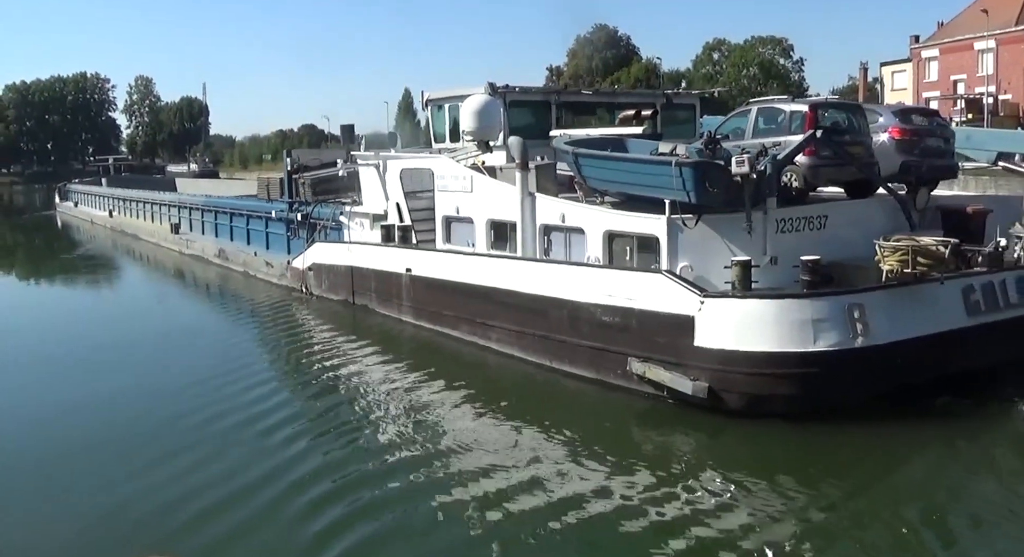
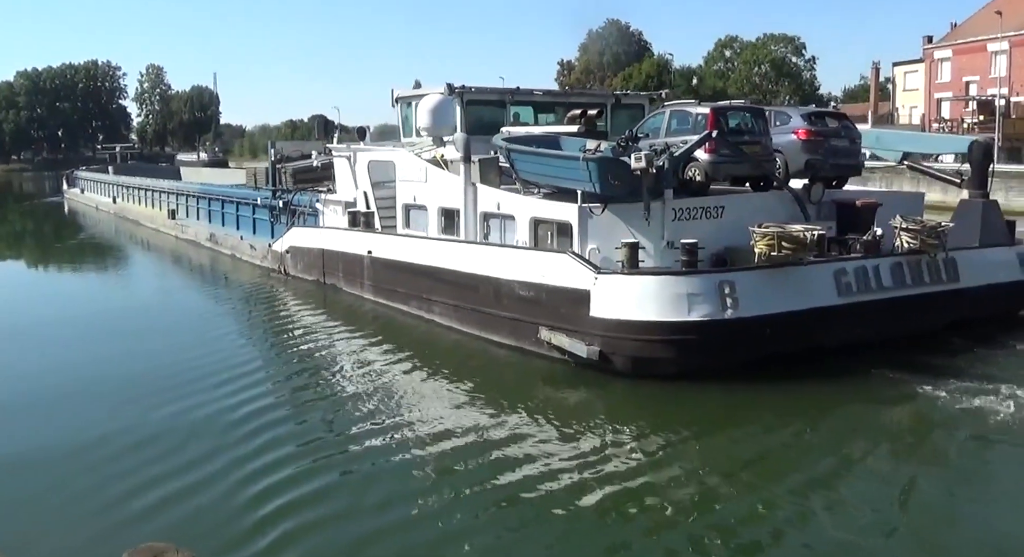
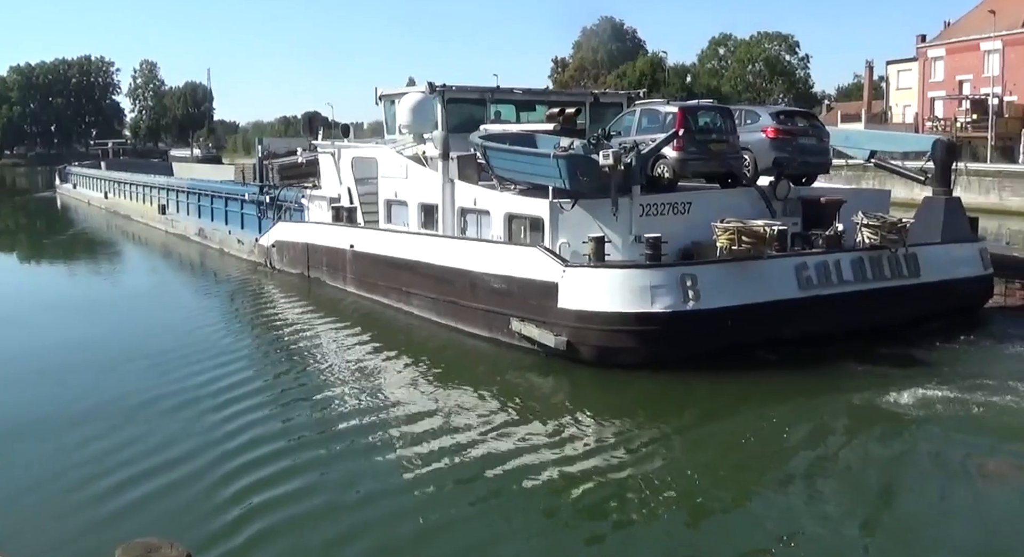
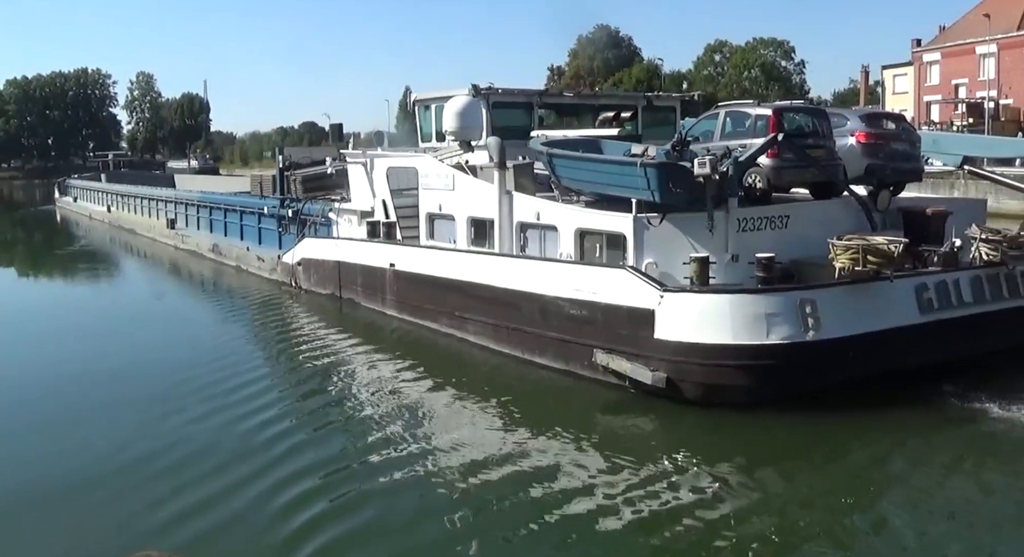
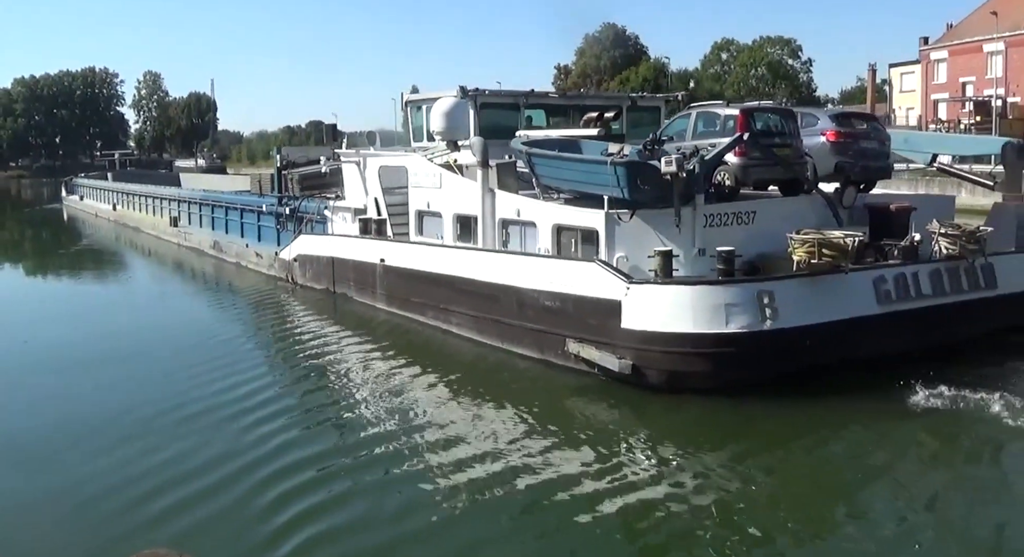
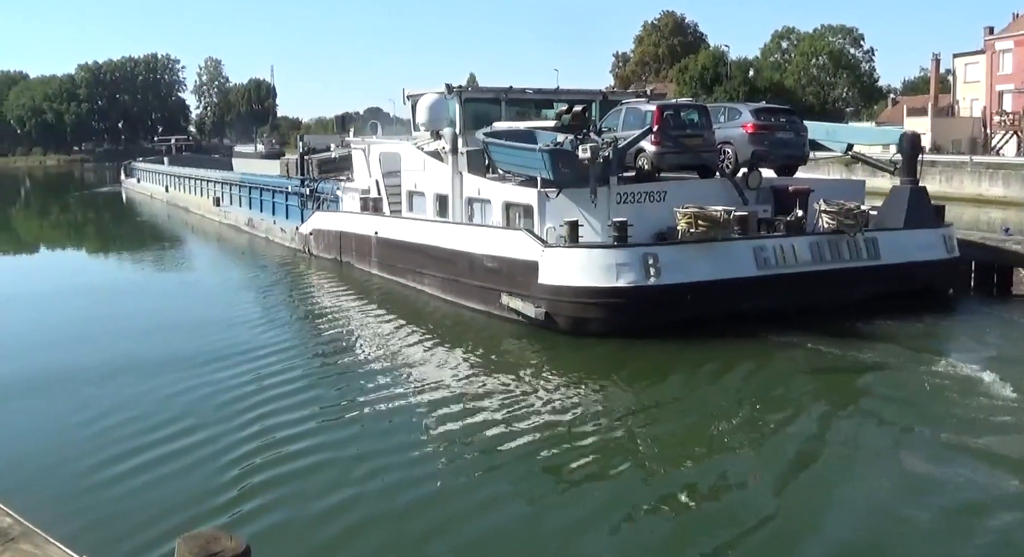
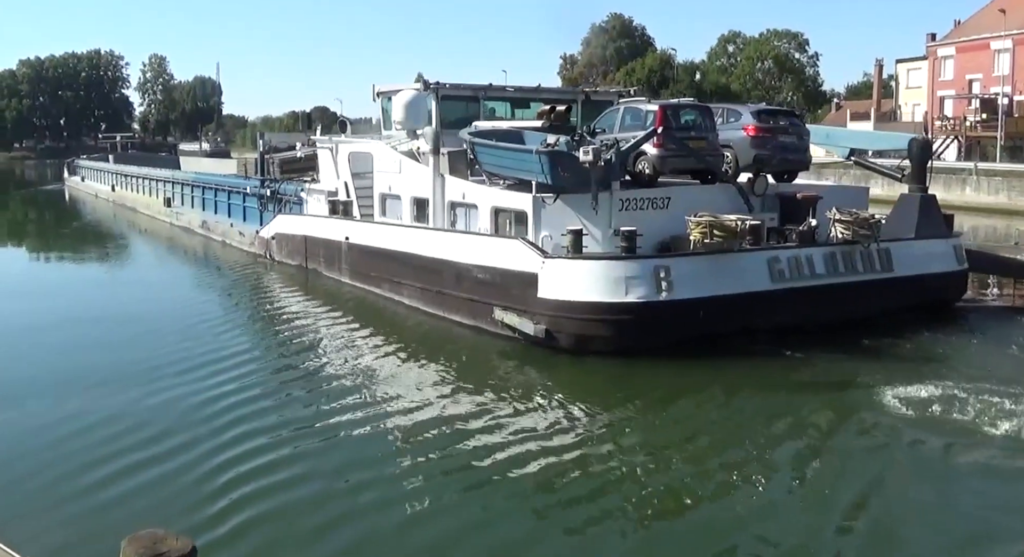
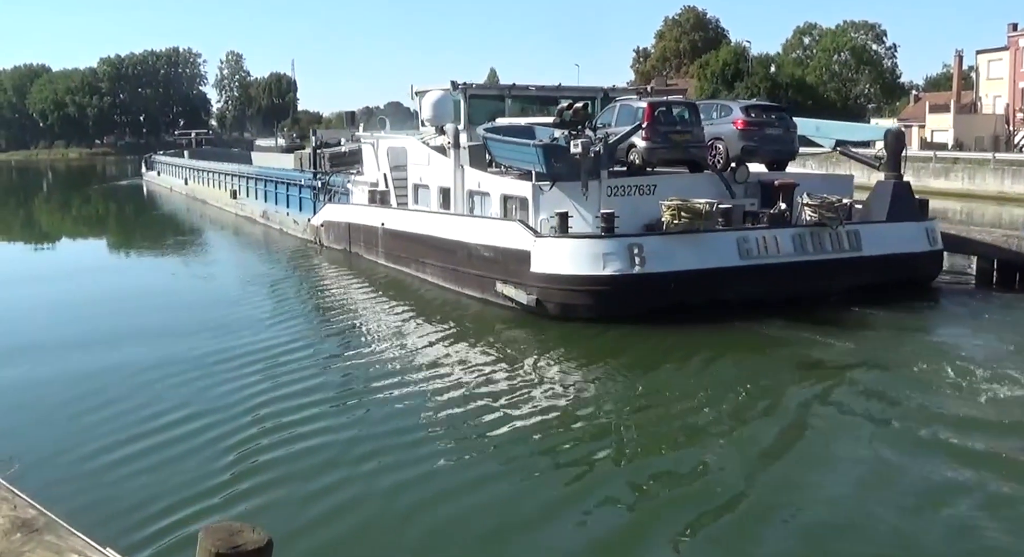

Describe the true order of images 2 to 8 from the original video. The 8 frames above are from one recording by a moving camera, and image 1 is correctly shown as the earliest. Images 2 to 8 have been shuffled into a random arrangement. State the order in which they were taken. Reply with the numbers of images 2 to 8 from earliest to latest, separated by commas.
4, 5, 2, 3, 7, 6, 8
